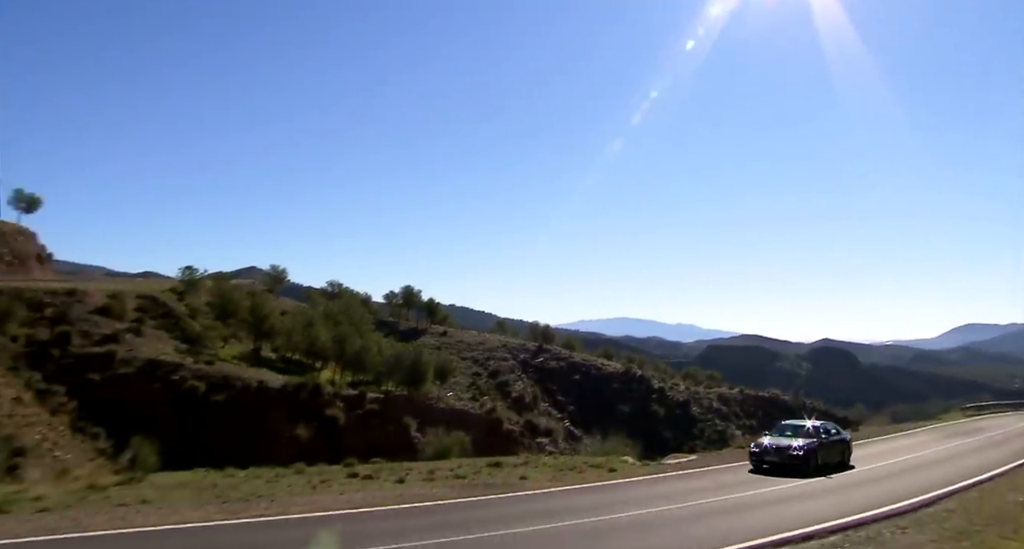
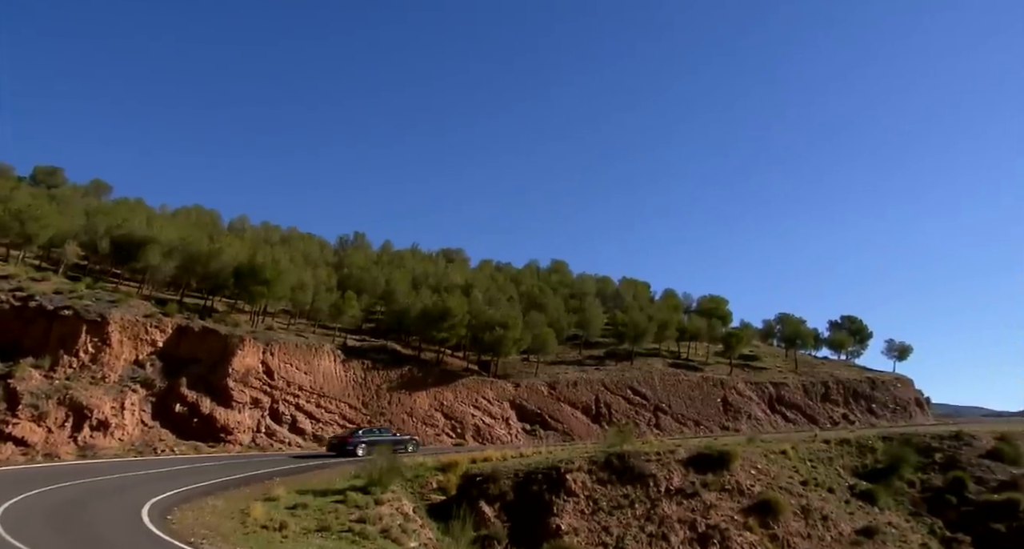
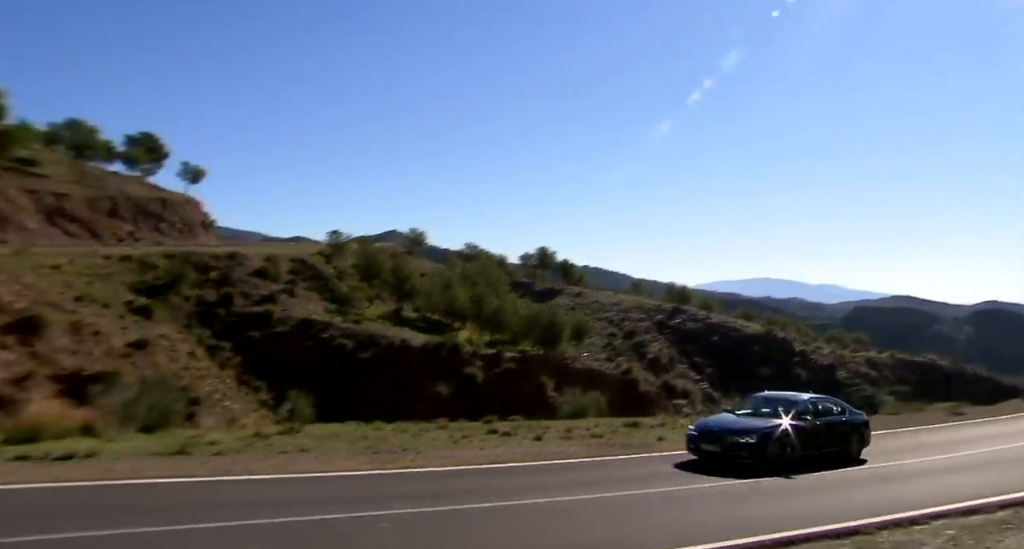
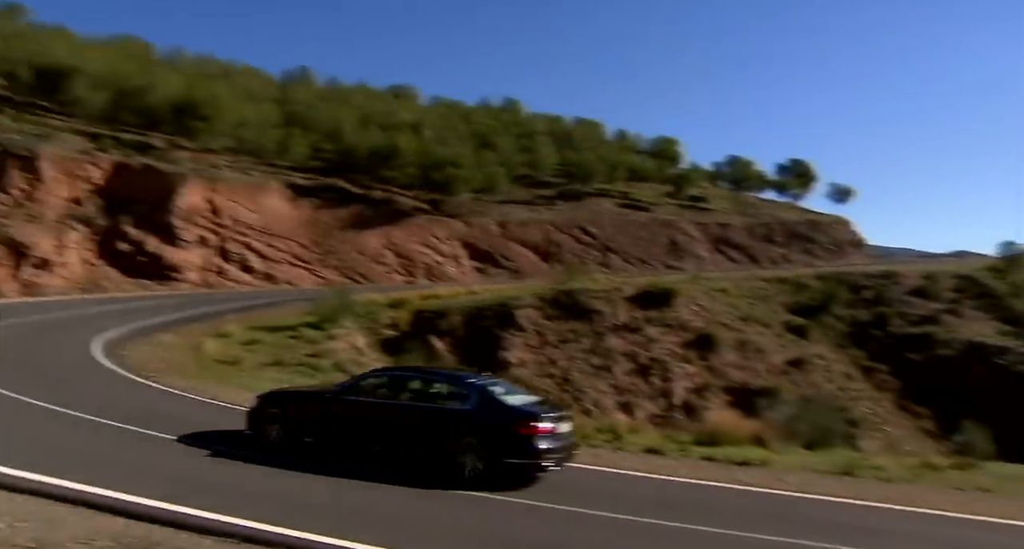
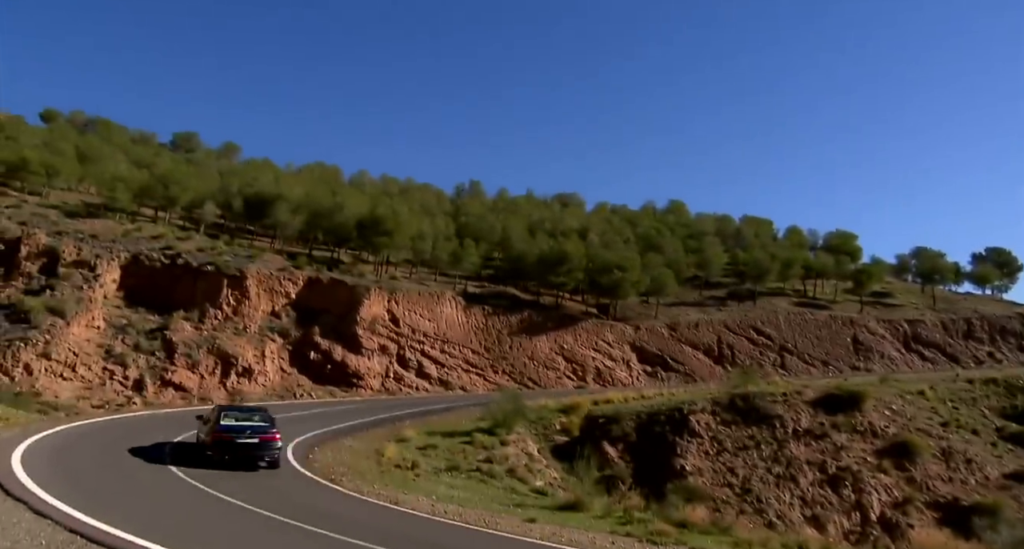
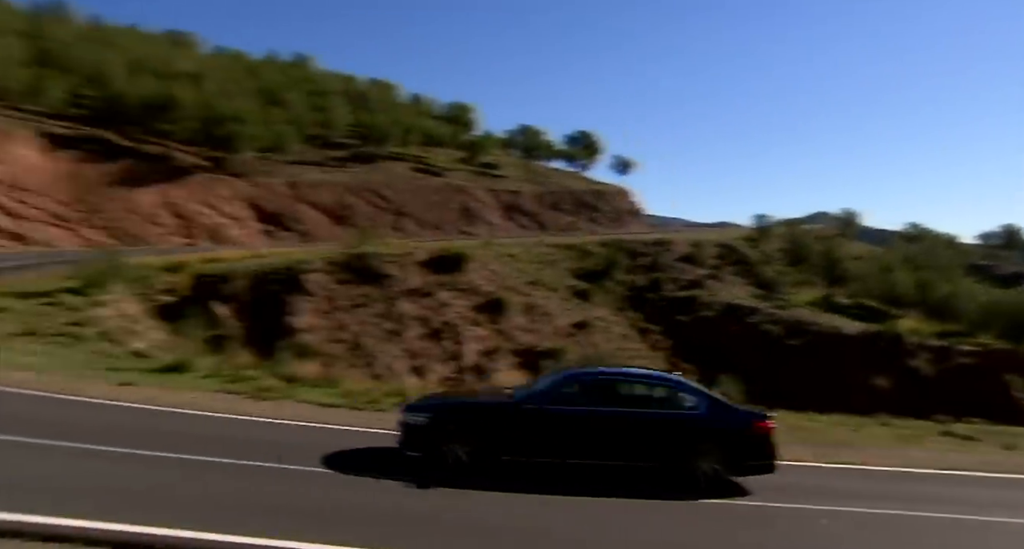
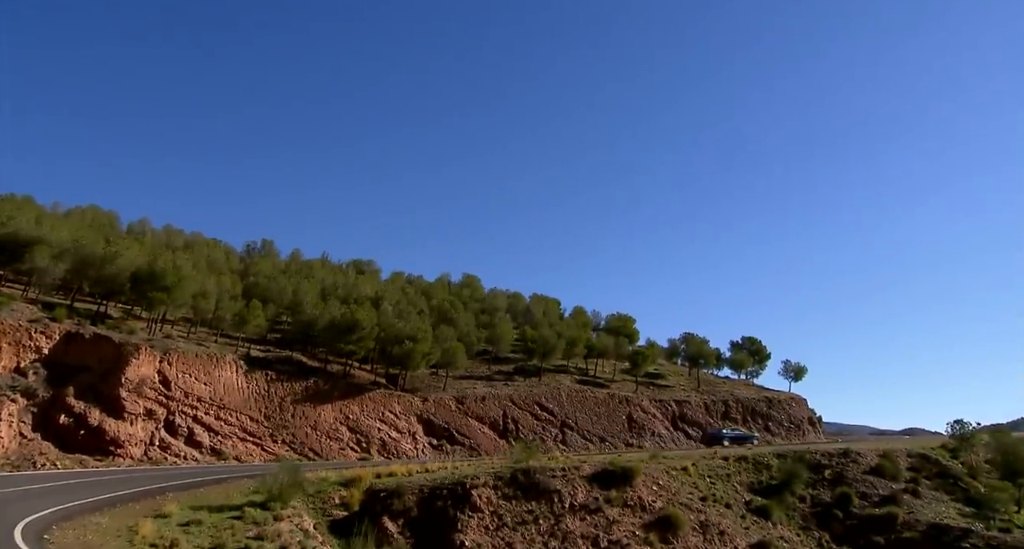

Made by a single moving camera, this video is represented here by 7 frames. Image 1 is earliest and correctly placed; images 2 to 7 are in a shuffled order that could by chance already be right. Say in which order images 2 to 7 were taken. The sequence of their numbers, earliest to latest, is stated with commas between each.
3, 6, 4, 5, 2, 7
